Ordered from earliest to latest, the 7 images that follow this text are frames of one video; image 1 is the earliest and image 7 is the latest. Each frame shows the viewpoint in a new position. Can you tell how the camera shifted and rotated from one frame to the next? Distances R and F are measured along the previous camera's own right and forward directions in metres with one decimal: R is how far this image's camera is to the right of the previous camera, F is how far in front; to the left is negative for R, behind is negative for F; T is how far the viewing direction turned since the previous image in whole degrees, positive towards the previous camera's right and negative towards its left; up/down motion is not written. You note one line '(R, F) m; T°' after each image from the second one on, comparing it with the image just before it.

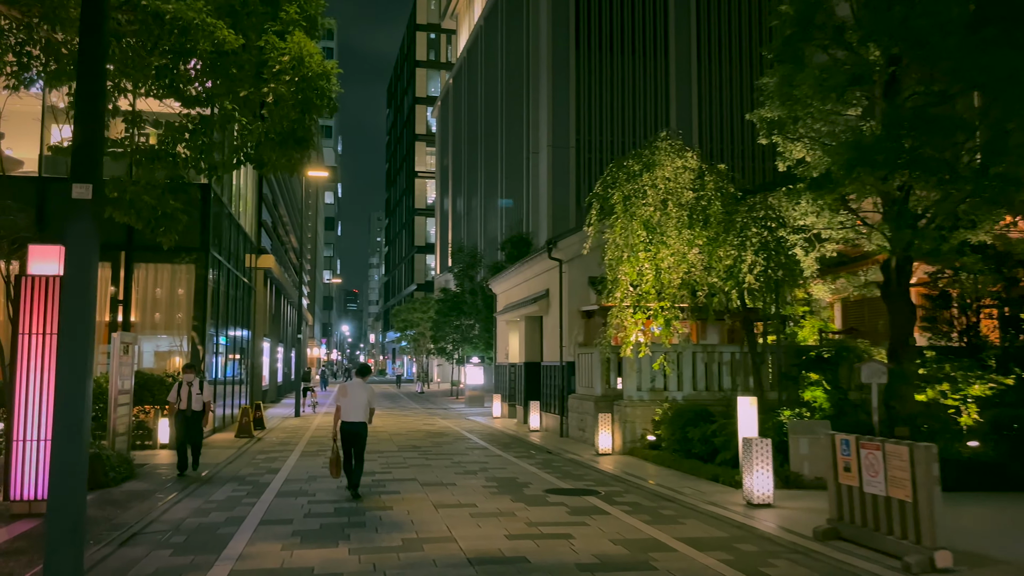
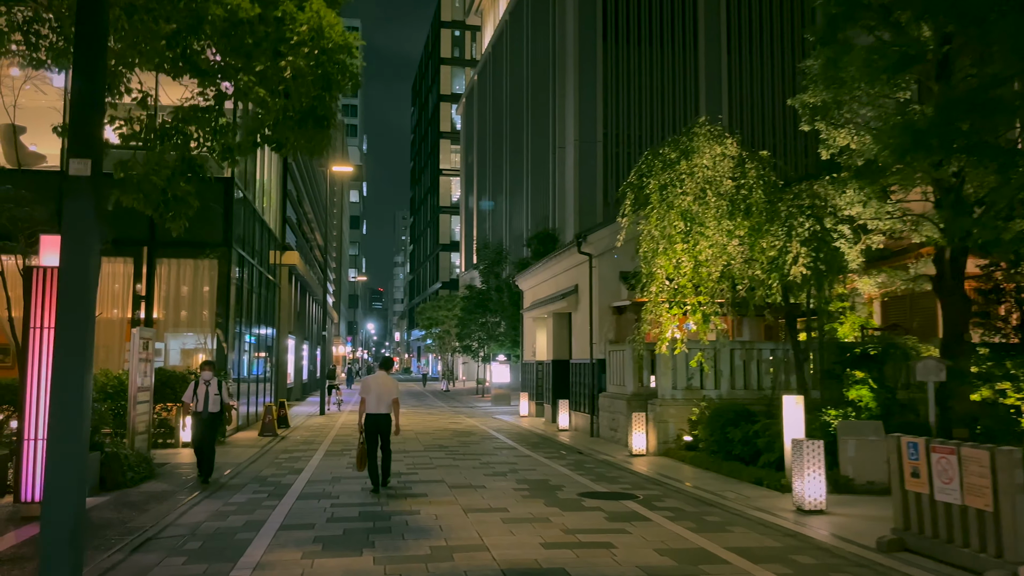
(-0.1, +0.6) m; -2°
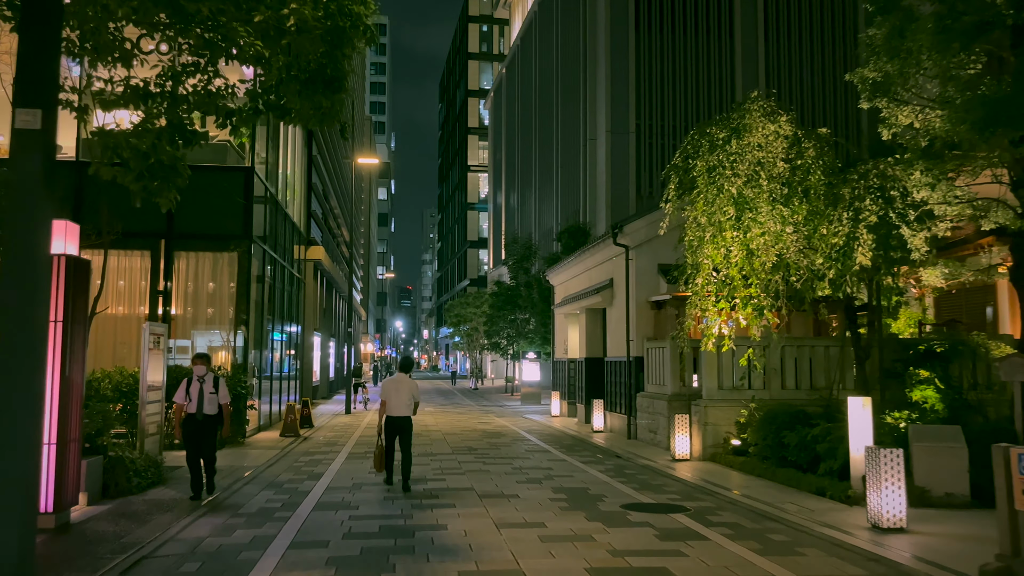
(-0.1, +1.0) m; -2°
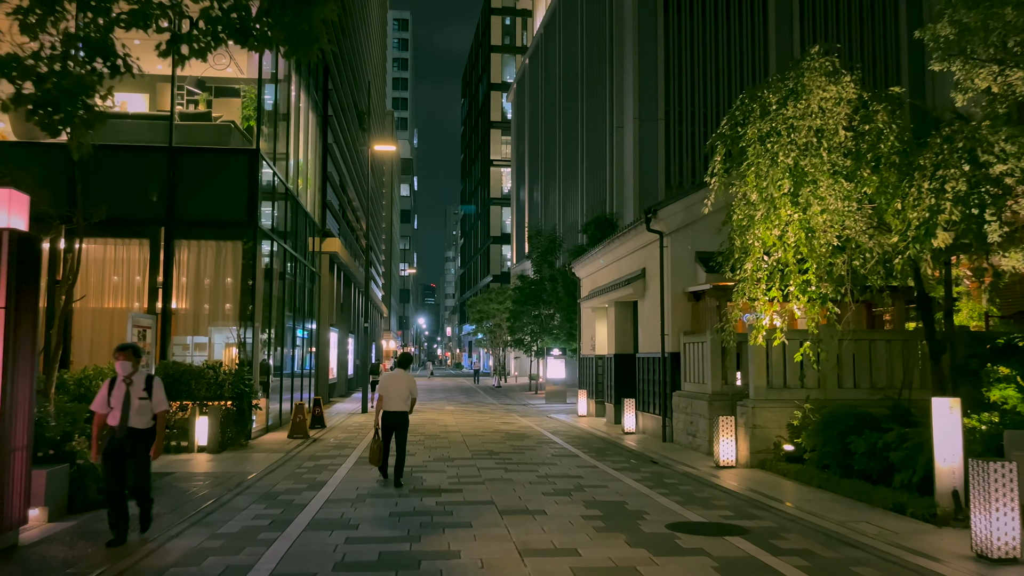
(0.0, +1.5) m; -2°
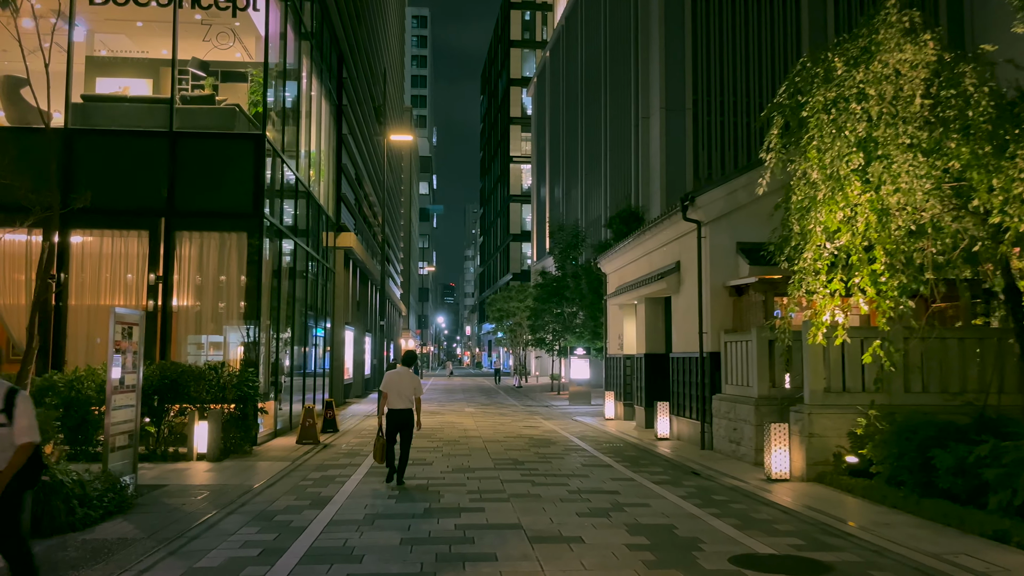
(-0.1, +1.3) m; -1°
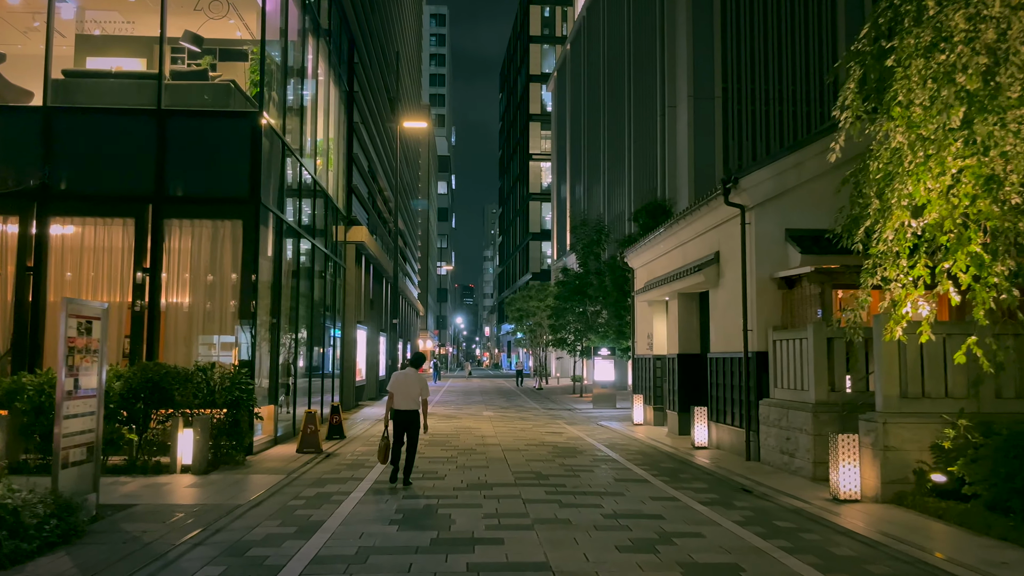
(-0.1, +1.6) m; -1°
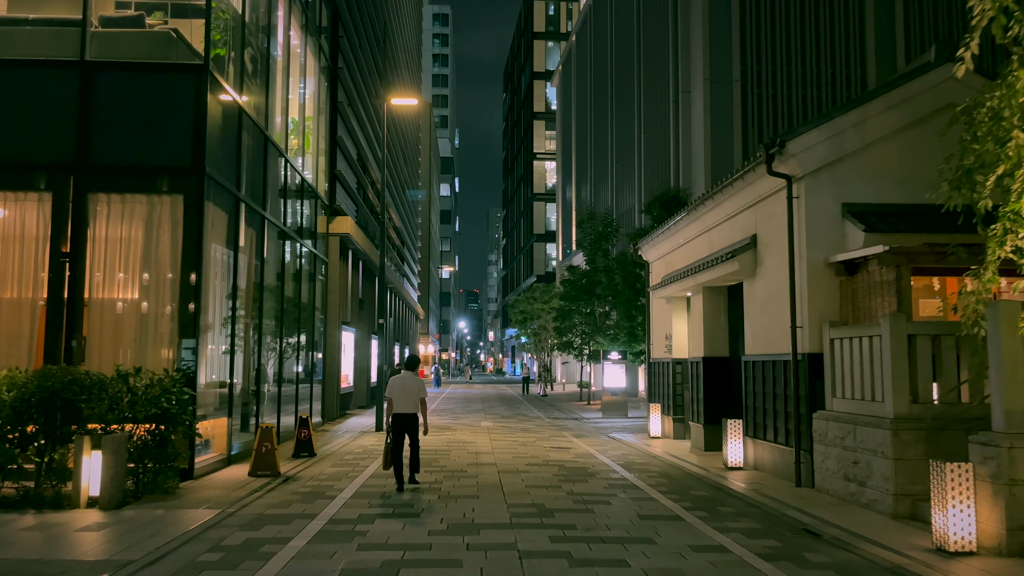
(+0.1, +2.6) m; 0°
